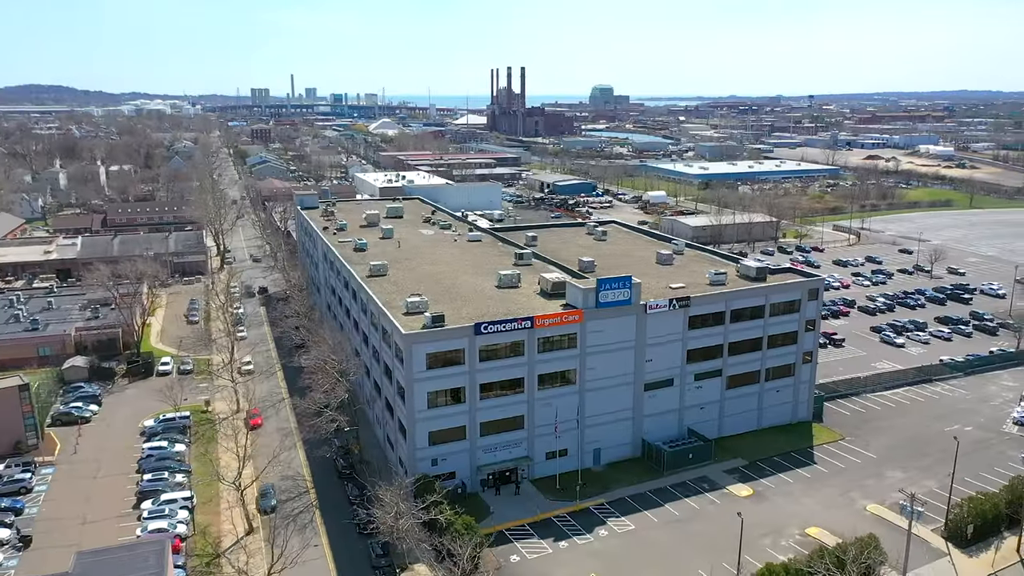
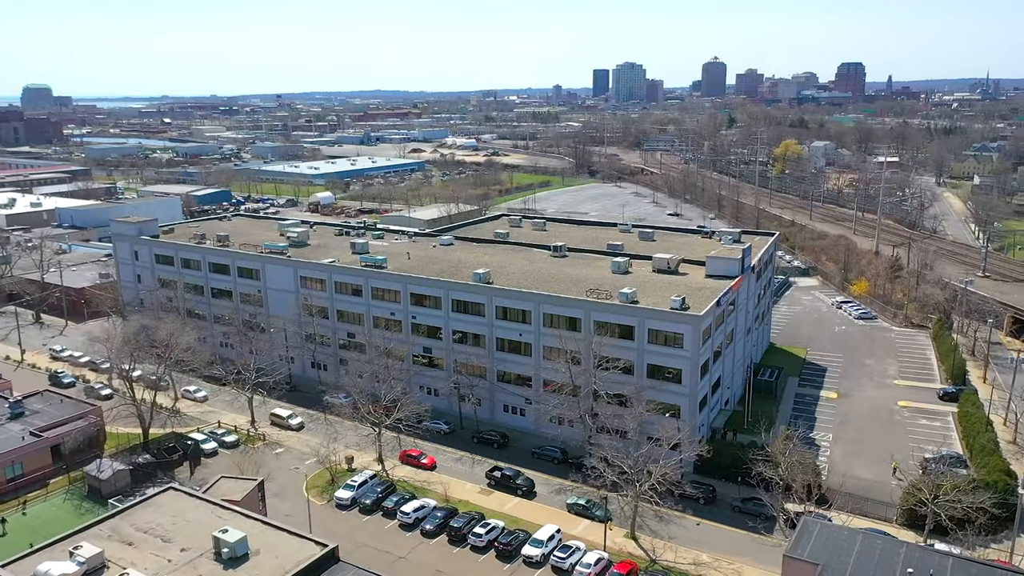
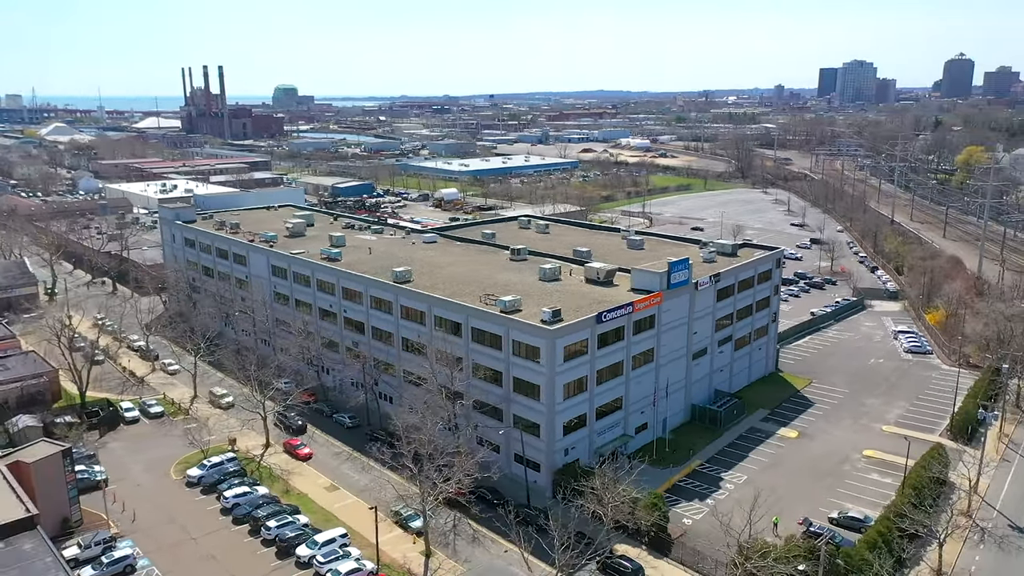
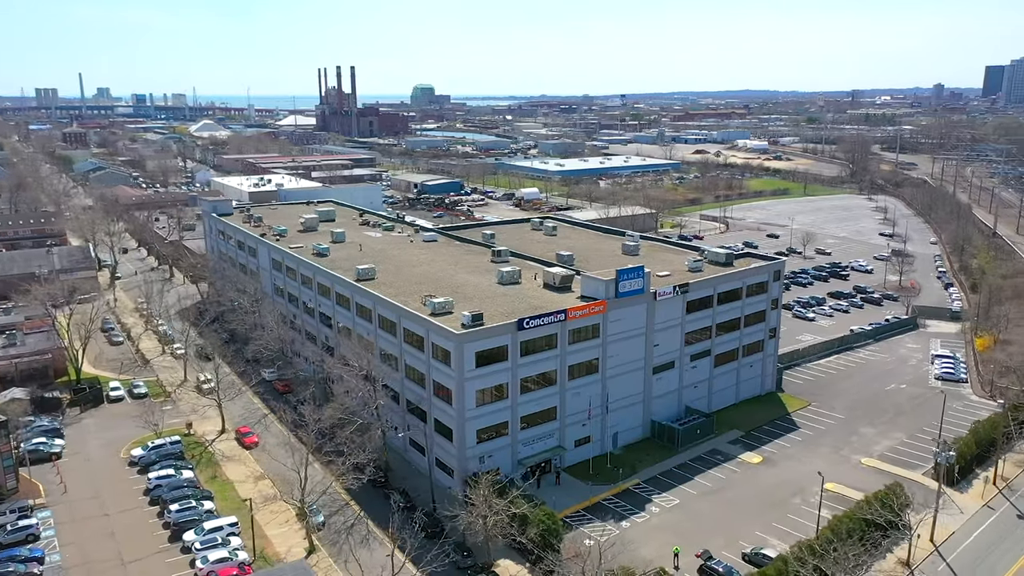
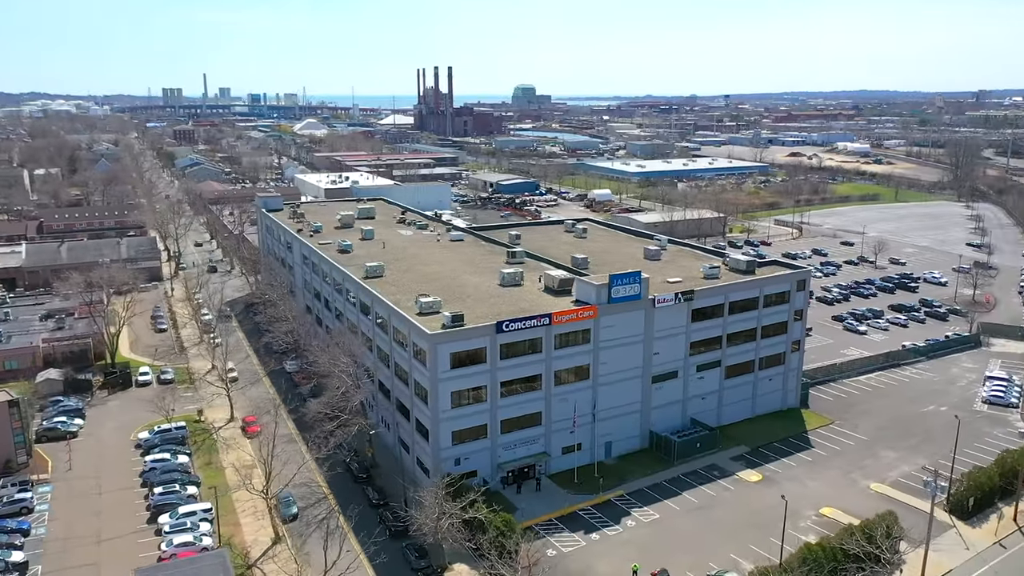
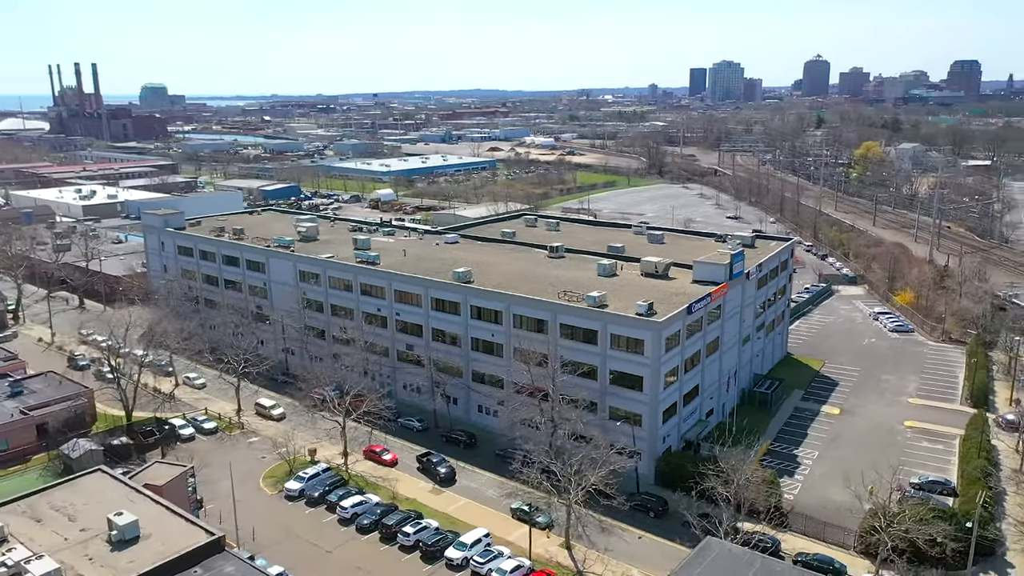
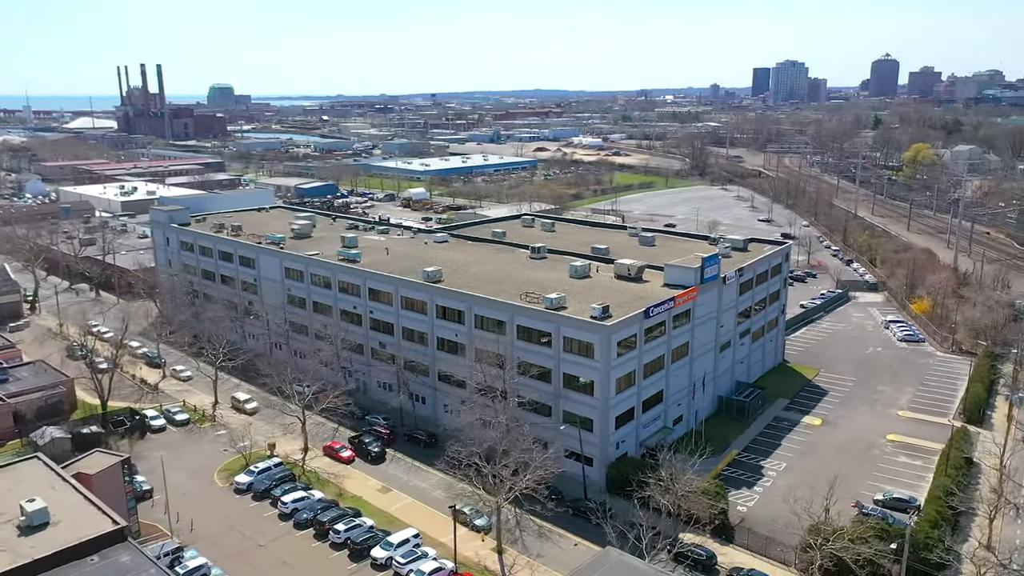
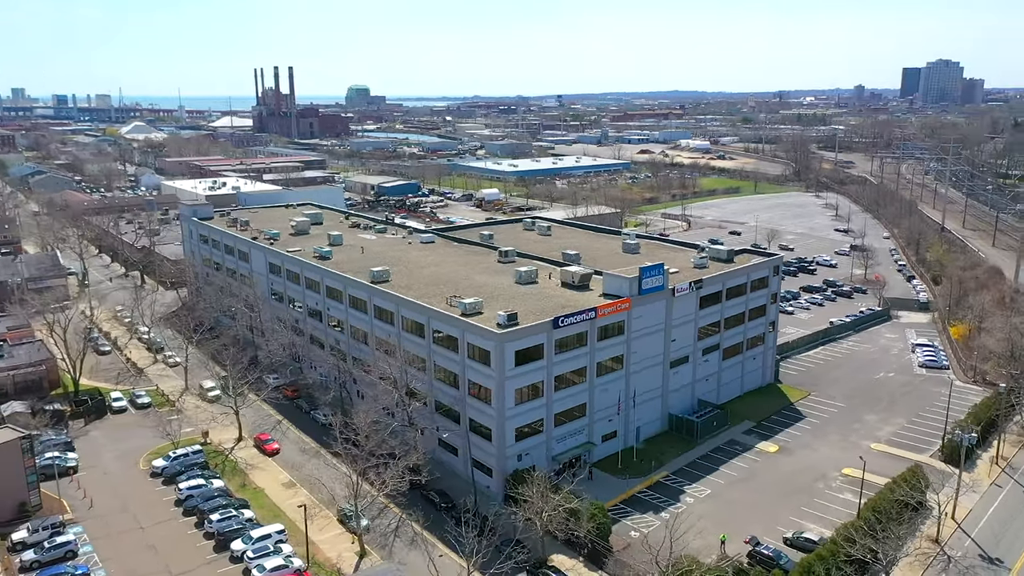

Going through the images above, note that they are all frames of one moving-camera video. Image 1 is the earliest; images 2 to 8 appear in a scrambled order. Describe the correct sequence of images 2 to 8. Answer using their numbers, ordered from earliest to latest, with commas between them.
5, 4, 8, 3, 7, 6, 2
